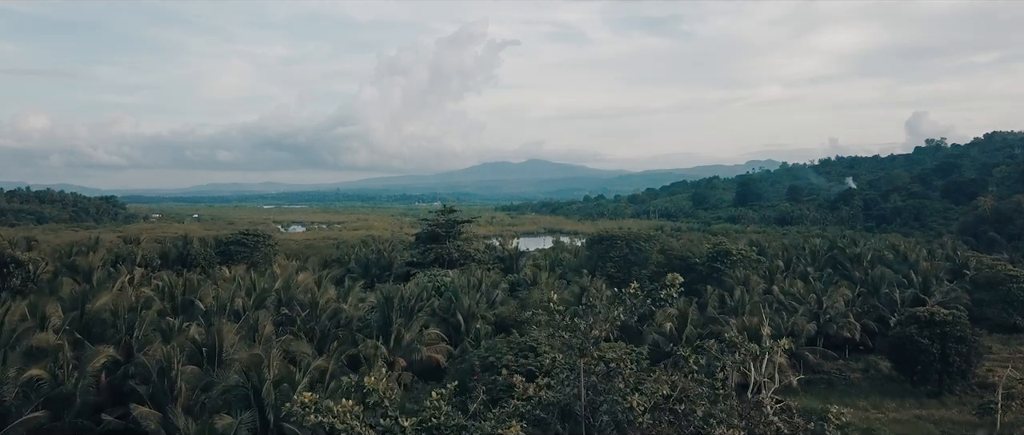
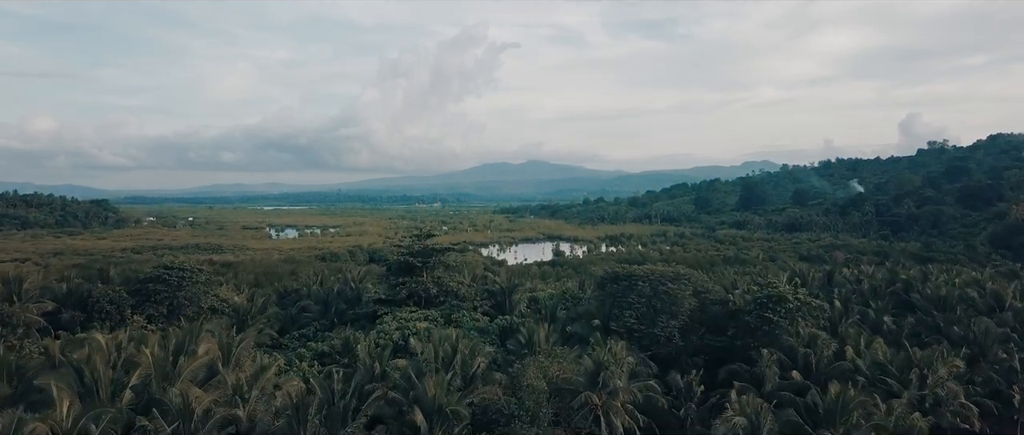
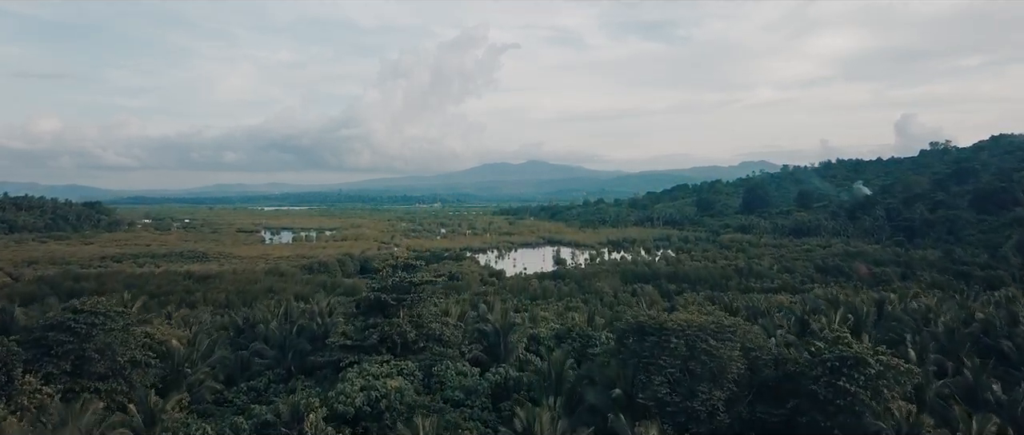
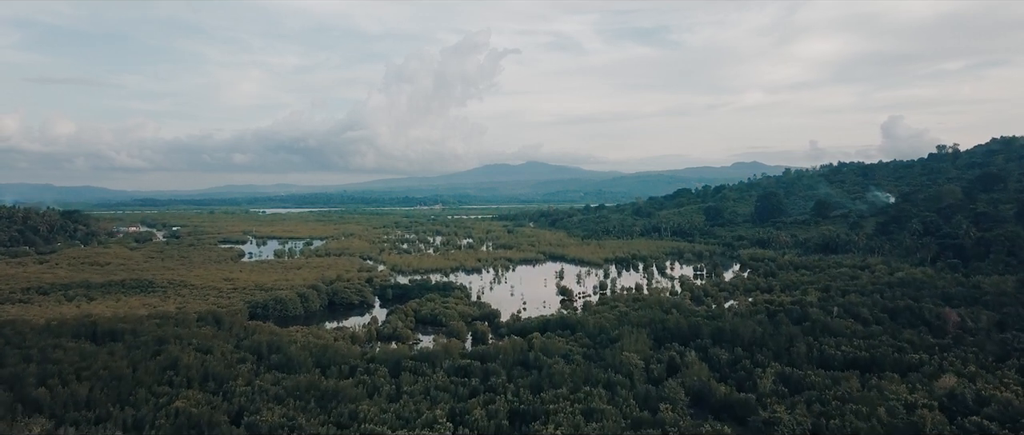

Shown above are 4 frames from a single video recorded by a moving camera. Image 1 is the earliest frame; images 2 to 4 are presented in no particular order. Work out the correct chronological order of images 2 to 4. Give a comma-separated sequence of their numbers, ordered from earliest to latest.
2, 3, 4
